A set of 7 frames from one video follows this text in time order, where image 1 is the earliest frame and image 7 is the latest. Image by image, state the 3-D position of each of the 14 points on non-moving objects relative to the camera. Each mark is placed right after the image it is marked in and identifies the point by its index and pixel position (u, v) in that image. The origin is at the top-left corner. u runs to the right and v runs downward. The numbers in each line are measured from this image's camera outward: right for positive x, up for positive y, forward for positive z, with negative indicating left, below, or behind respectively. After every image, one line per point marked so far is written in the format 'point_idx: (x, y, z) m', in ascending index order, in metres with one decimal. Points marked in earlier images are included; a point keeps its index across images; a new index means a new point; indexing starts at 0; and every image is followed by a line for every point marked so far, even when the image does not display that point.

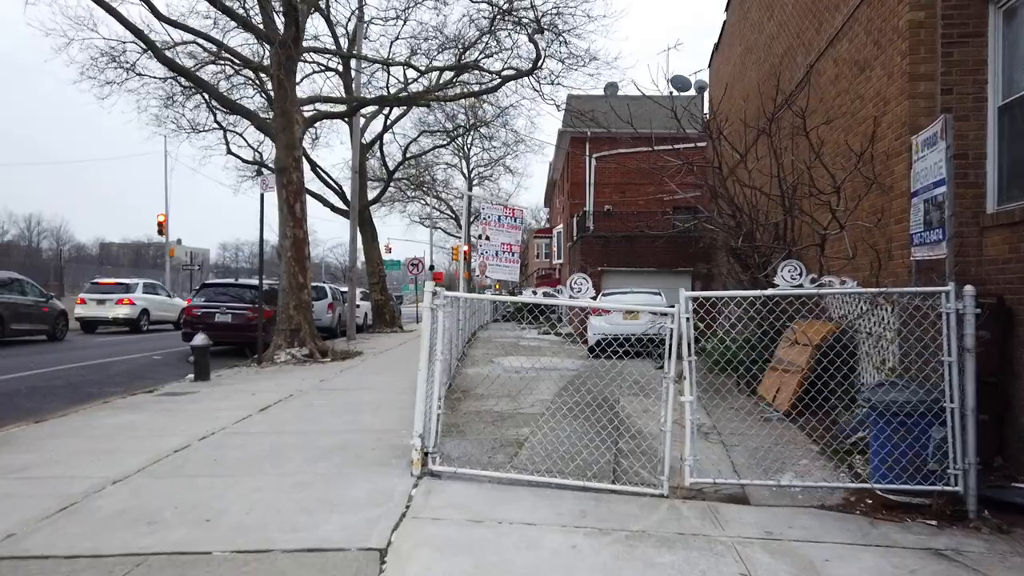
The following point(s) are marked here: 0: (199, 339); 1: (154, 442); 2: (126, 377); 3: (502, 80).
0: (-5.0, -0.8, +12.0) m
1: (-3.3, -1.4, +7.1) m
2: (-7.0, -1.6, +13.8) m
3: (-0.3, +5.5, +19.9) m
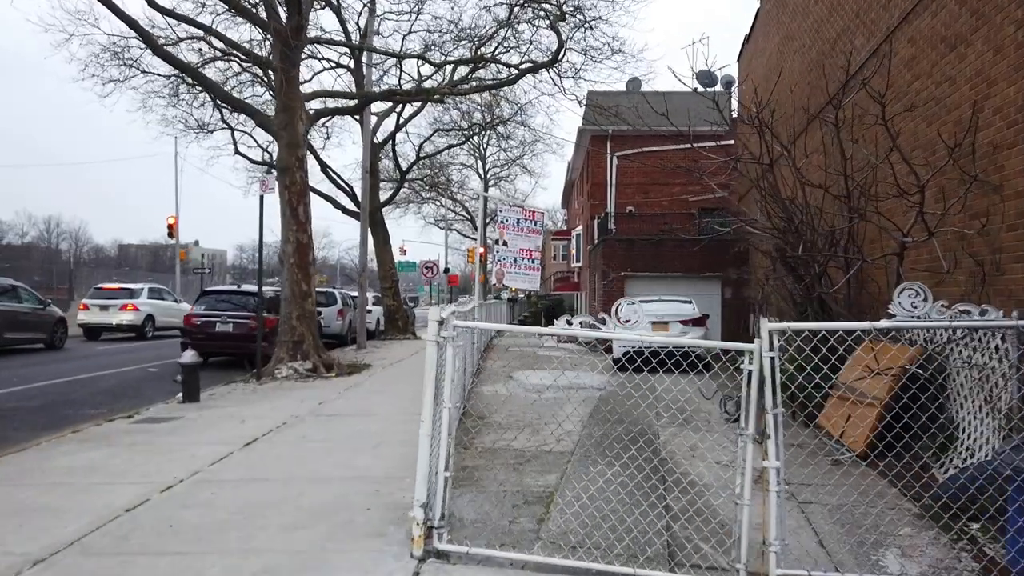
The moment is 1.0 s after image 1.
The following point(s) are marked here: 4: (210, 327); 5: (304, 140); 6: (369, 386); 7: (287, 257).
0: (-4.7, -1.0, +10.9) m
1: (-3.1, -1.6, +5.9) m
2: (-6.7, -1.8, +12.7) m
3: (+0.2, +5.3, +18.7) m
4: (-6.9, -0.9, +17.3) m
5: (-4.2, +3.0, +15.4) m
6: (-2.4, -1.7, +12.8) m
7: (-4.5, +0.6, +15.0) m
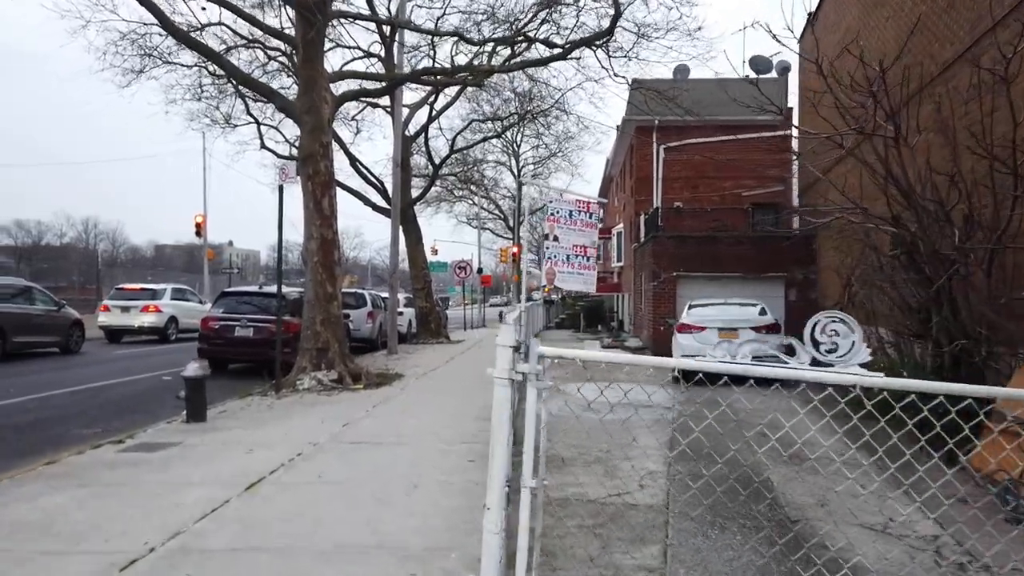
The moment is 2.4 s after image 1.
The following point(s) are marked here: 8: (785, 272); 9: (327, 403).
0: (-4.0, -1.0, +9.4) m
1: (-2.7, -1.6, +4.4) m
2: (-5.9, -1.8, +11.3) m
3: (+1.2, +5.3, +17.0) m
4: (-6.0, -0.9, +15.9) m
5: (-3.4, +3.0, +13.9) m
6: (-1.6, -1.7, +11.2) m
7: (-3.6, +0.6, +13.5) m
8: (+7.2, +0.4, +19.9) m
9: (-2.7, -1.7, +11.1) m
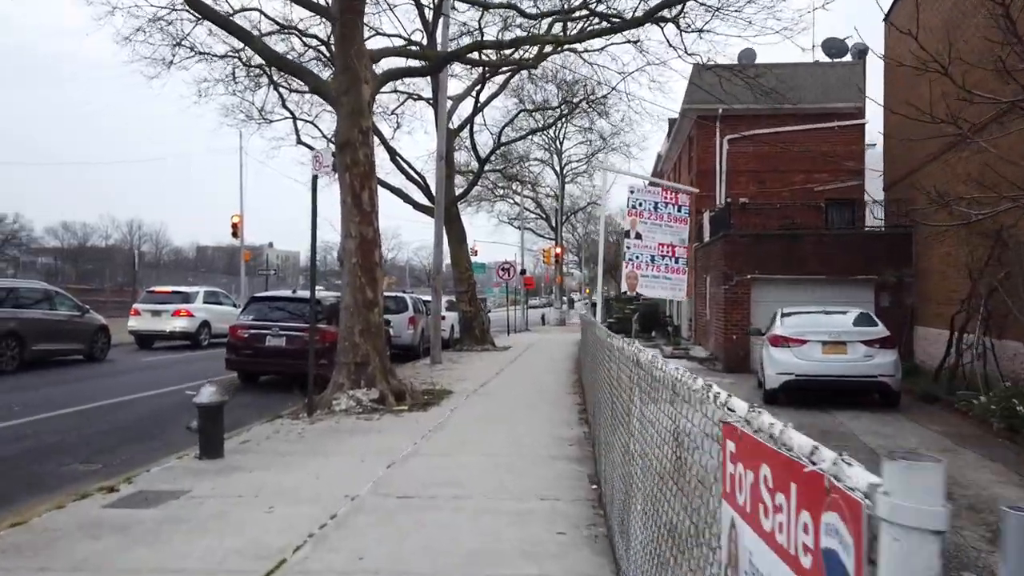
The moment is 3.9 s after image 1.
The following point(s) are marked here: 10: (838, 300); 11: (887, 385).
0: (-3.2, -1.1, +7.8) m
1: (-2.1, -1.7, +2.7) m
2: (-5.0, -1.9, +9.7) m
3: (+2.4, +5.2, +15.1) m
4: (-4.8, -1.0, +14.4) m
5: (-2.3, +2.9, +12.2) m
6: (-0.7, -1.8, +9.5) m
7: (-2.6, +0.5, +11.9) m
8: (+8.5, +0.3, +17.7) m
9: (-1.8, -1.8, +9.4) m
10: (+7.8, -0.3, +18.1) m
11: (+5.7, -1.5, +11.5) m
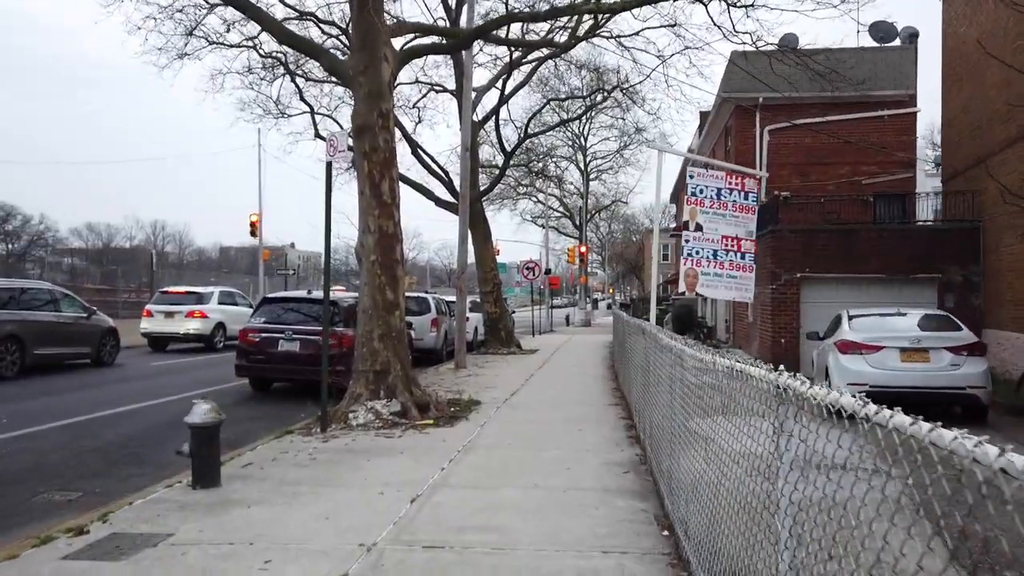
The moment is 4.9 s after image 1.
0: (-2.8, -1.1, +6.6) m
1: (-1.8, -1.7, +1.5) m
2: (-4.5, -1.9, +8.6) m
3: (+3.0, +5.2, +13.8) m
4: (-4.2, -1.0, +13.3) m
5: (-1.8, +2.9, +11.0) m
6: (-0.3, -1.8, +8.3) m
7: (-2.1, +0.5, +10.7) m
8: (+9.2, +0.3, +16.3) m
9: (-1.4, -1.8, +8.3) m
10: (+8.5, -0.3, +16.7) m
11: (+6.2, -1.5, +10.1) m
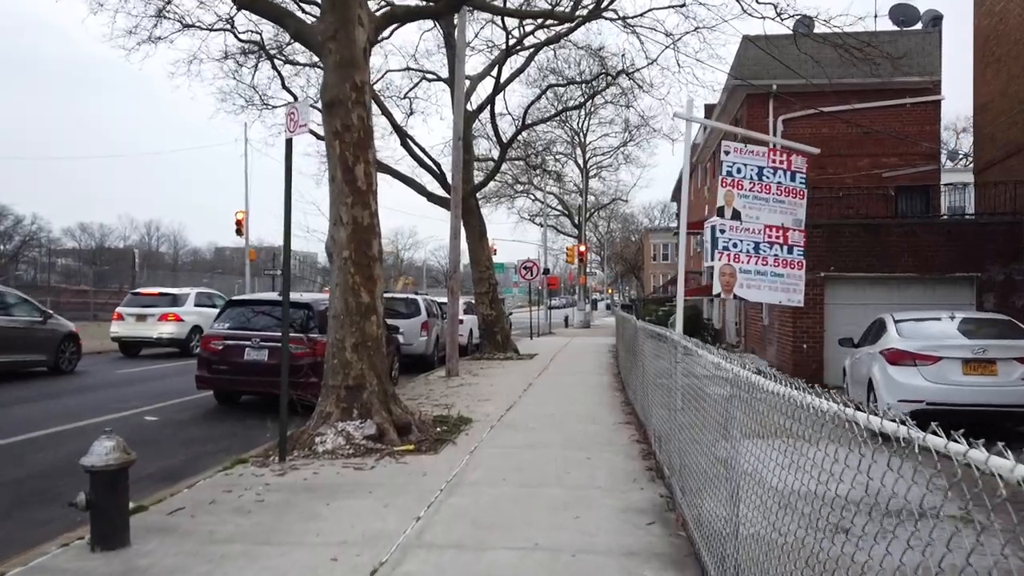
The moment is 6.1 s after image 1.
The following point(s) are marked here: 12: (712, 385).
0: (-2.8, -1.1, +5.1) m
1: (-1.8, -1.7, 0.0) m
2: (-4.6, -1.9, +7.1) m
3: (+2.9, +5.2, +12.3) m
4: (-4.3, -1.0, +11.7) m
5: (-1.9, +2.9, +9.5) m
6: (-0.3, -1.8, +6.8) m
7: (-2.1, +0.5, +9.2) m
8: (+9.1, +0.3, +14.8) m
9: (-1.4, -1.8, +6.7) m
10: (+8.4, -0.3, +15.2) m
11: (+6.2, -1.5, +8.6) m
12: (+1.5, -0.7, +5.8) m
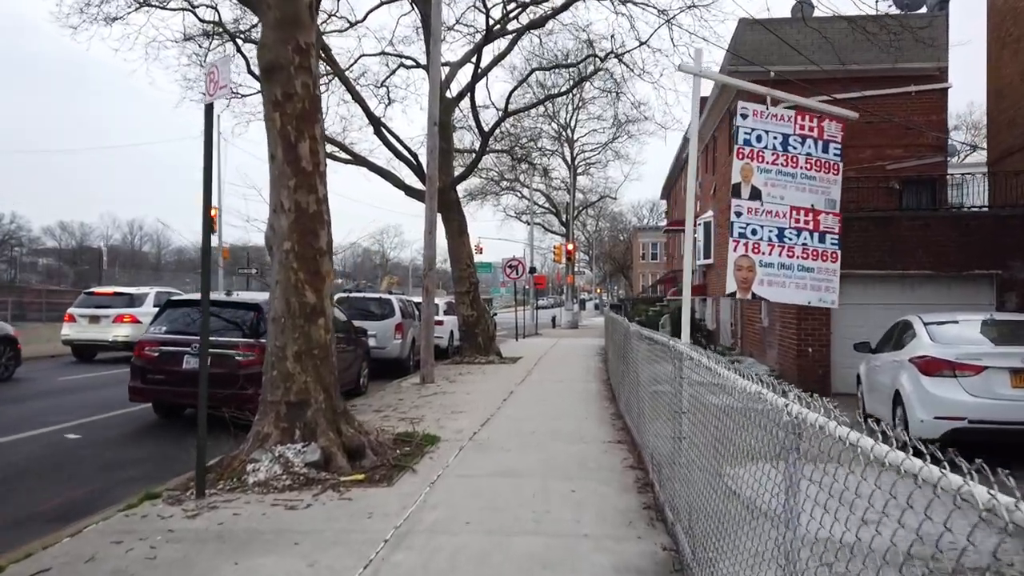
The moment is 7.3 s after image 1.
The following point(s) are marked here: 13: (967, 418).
0: (-3.0, -1.1, +3.7) m
1: (-2.0, -1.7, -1.4) m
2: (-4.9, -1.9, +5.7) m
3: (+2.6, +5.2, +11.0) m
4: (-4.6, -1.0, +10.3) m
5: (-2.2, +2.9, +8.1) m
6: (-0.6, -1.8, +5.4) m
7: (-2.4, +0.5, +7.8) m
8: (+8.7, +0.4, +13.5) m
9: (-1.7, -1.8, +5.4) m
10: (+8.0, -0.3, +13.9) m
11: (+5.9, -1.5, +7.4) m
12: (+1.3, -0.7, +4.5) m
13: (+4.6, -1.3, +7.6) m
